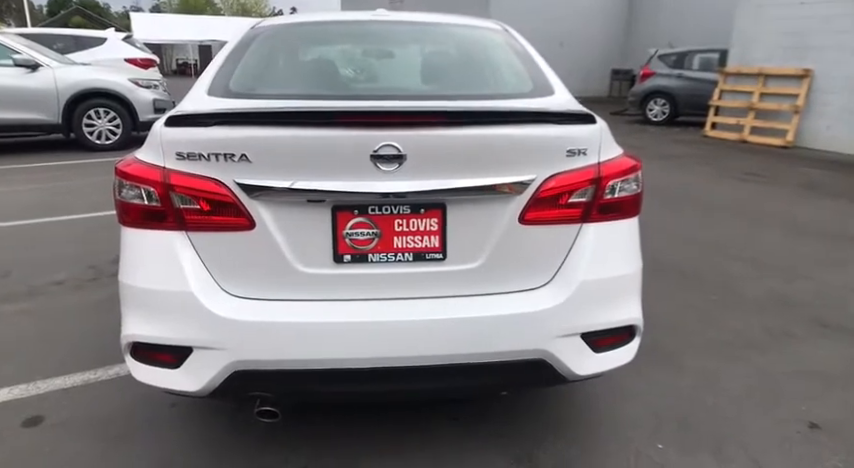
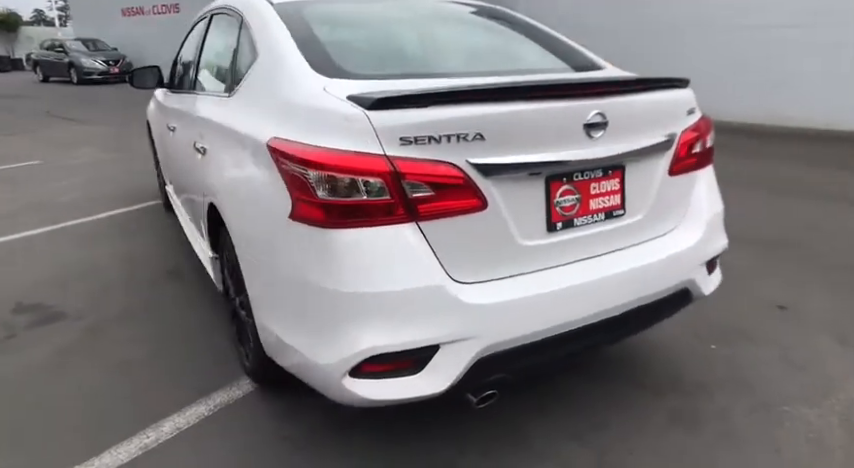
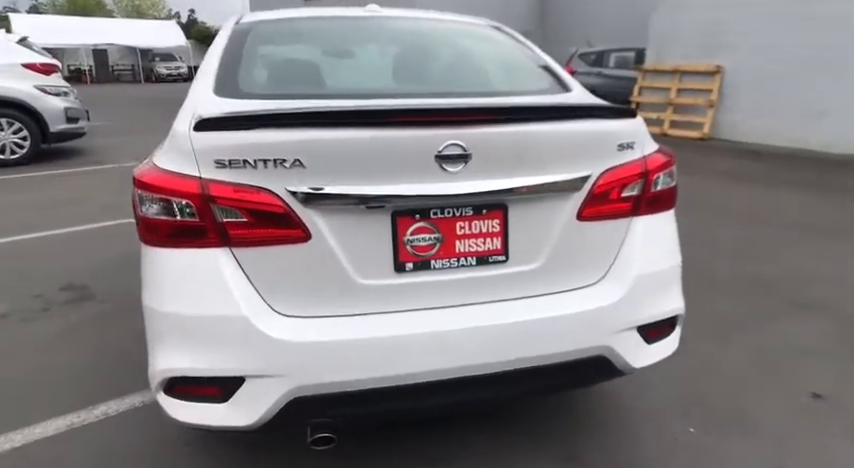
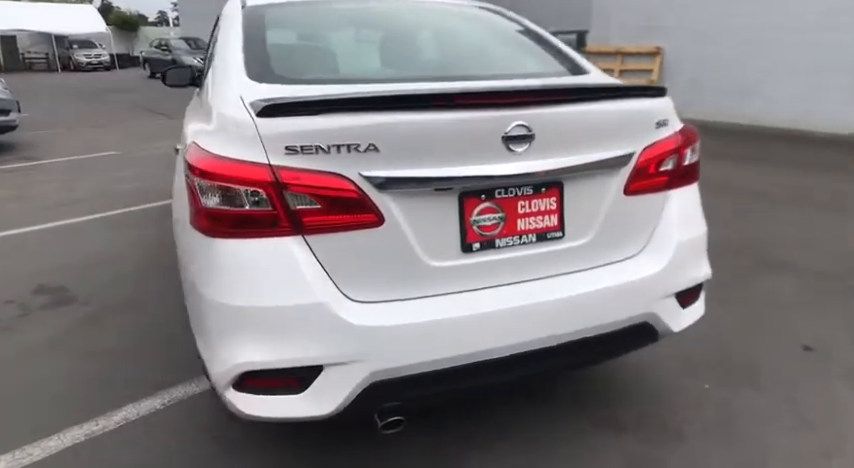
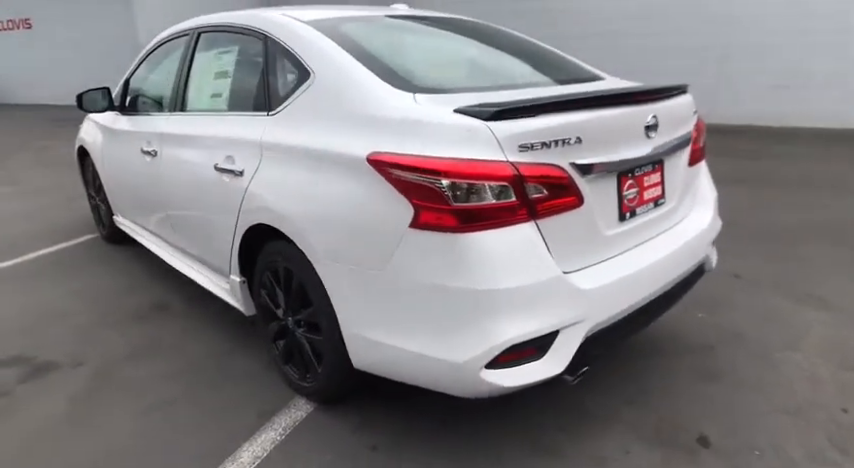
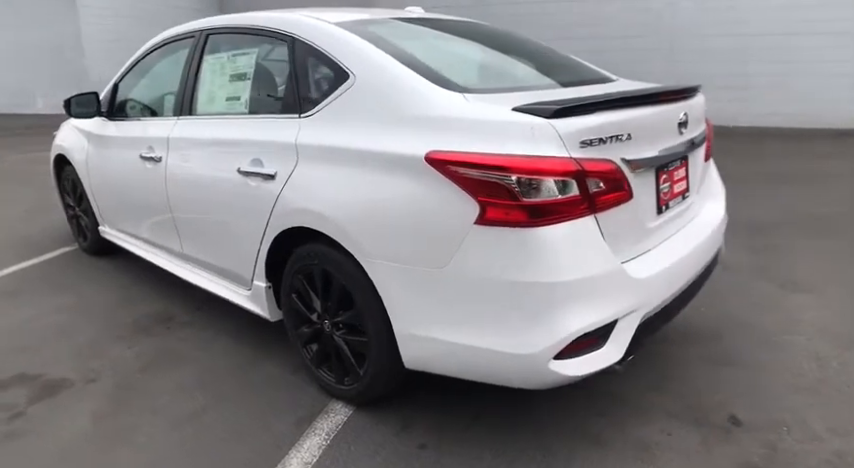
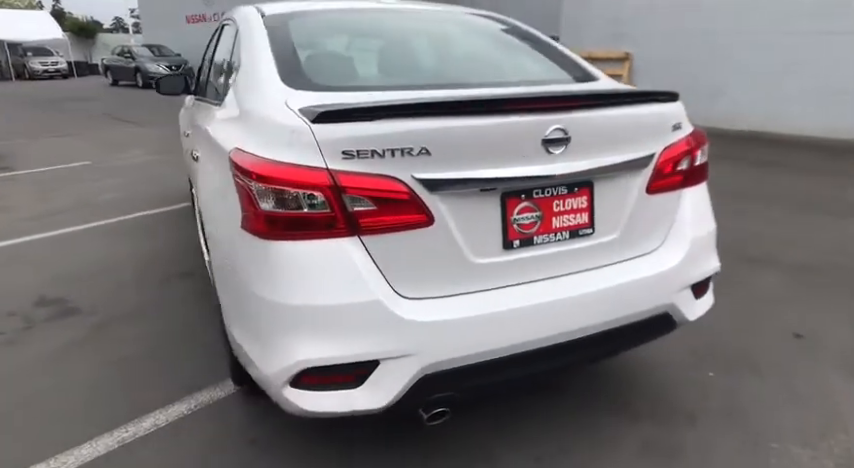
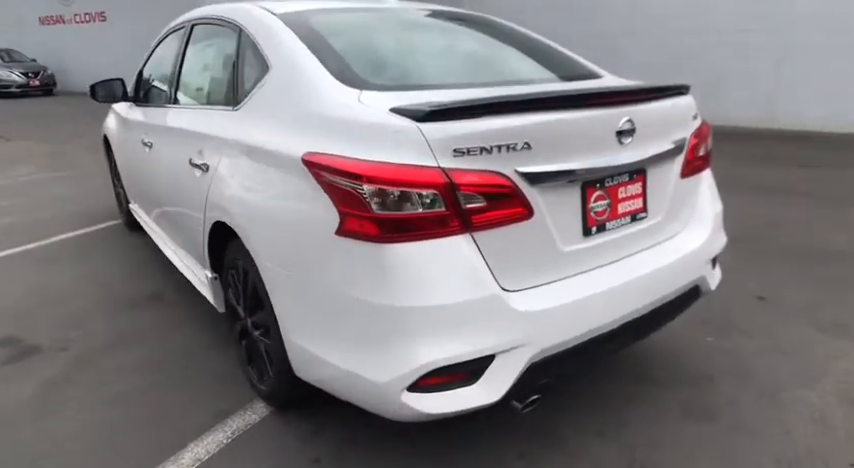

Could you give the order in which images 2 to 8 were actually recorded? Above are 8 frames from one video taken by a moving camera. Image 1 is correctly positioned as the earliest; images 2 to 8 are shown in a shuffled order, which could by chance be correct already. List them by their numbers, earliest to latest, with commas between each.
3, 4, 7, 2, 8, 5, 6
